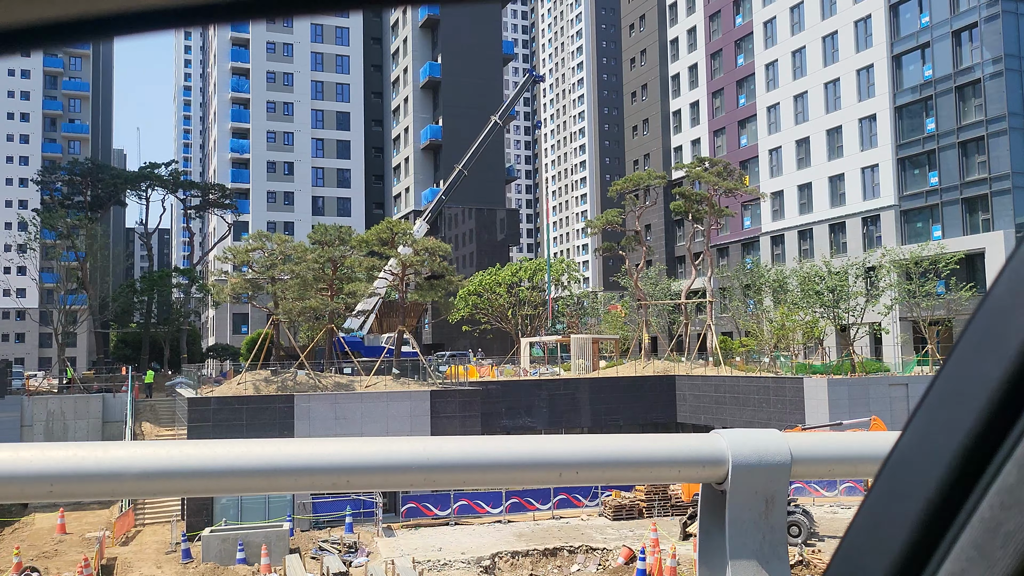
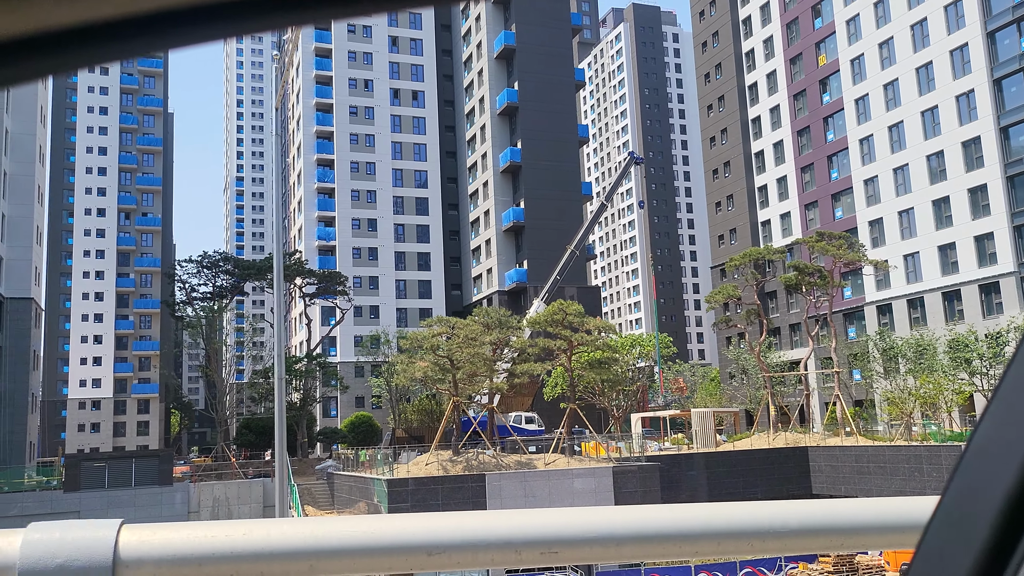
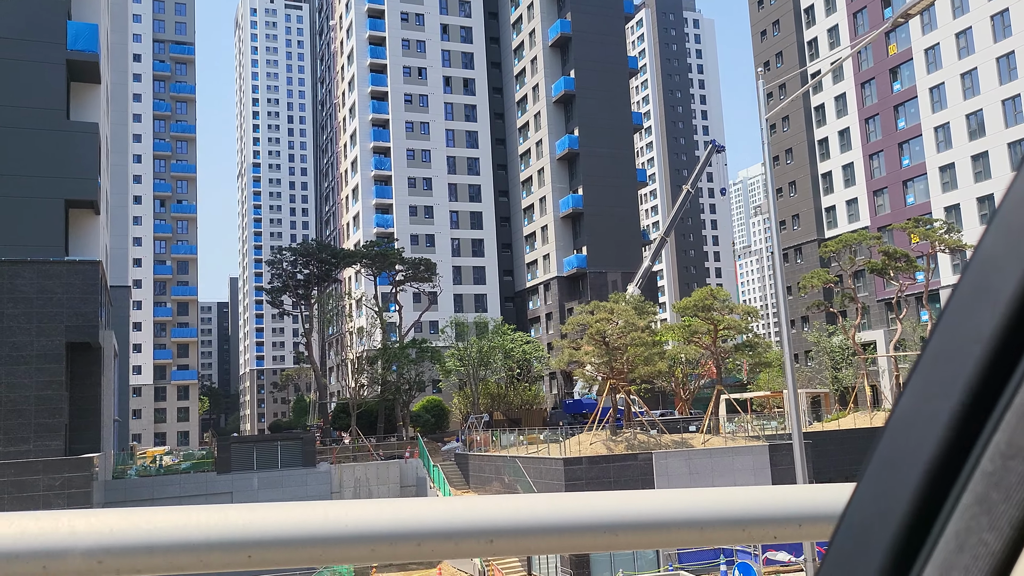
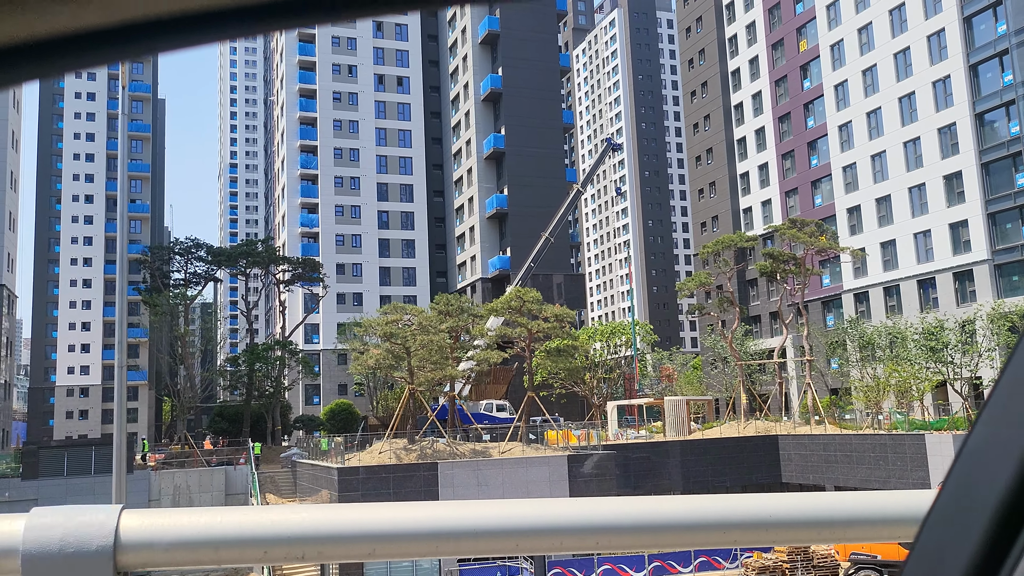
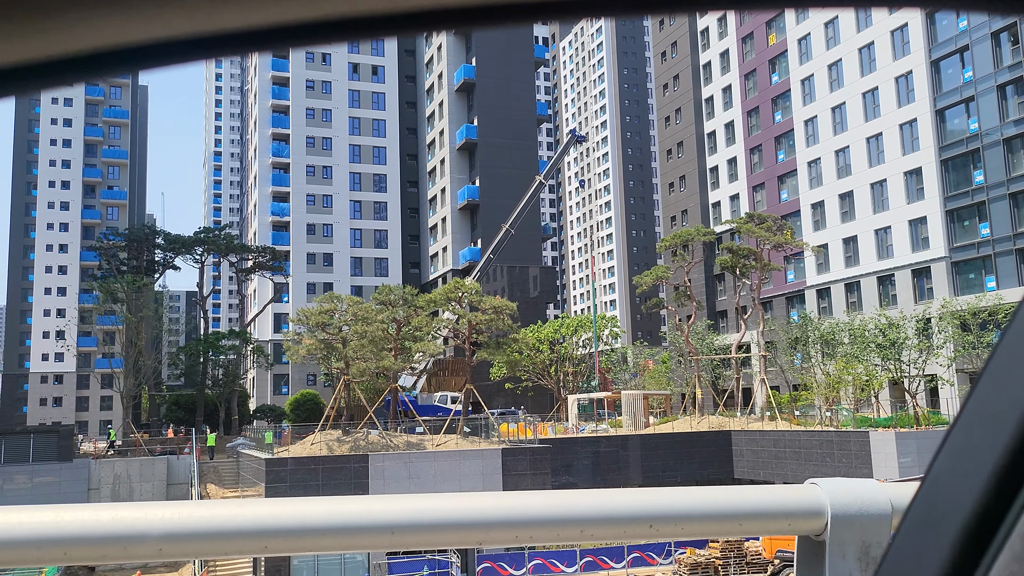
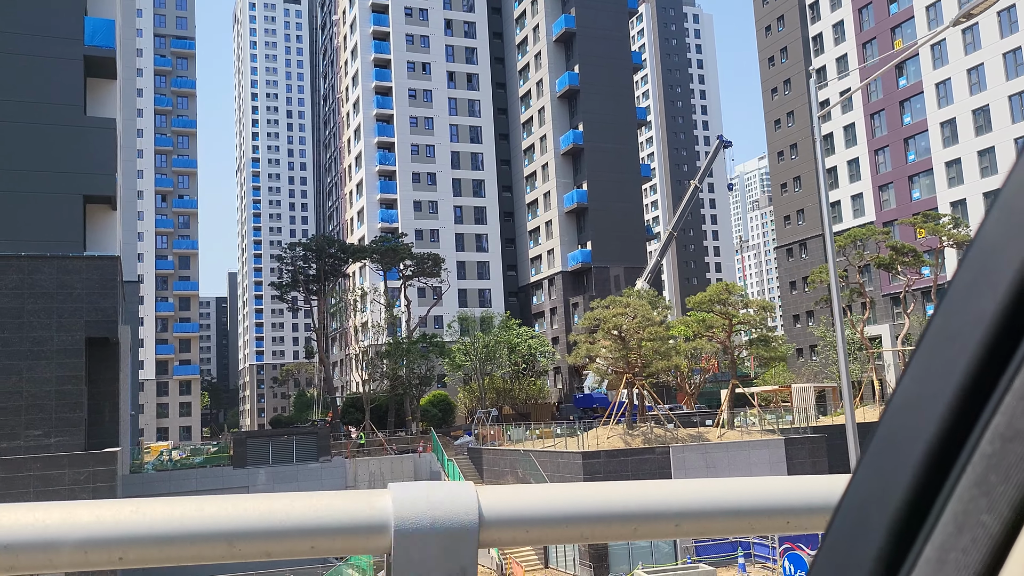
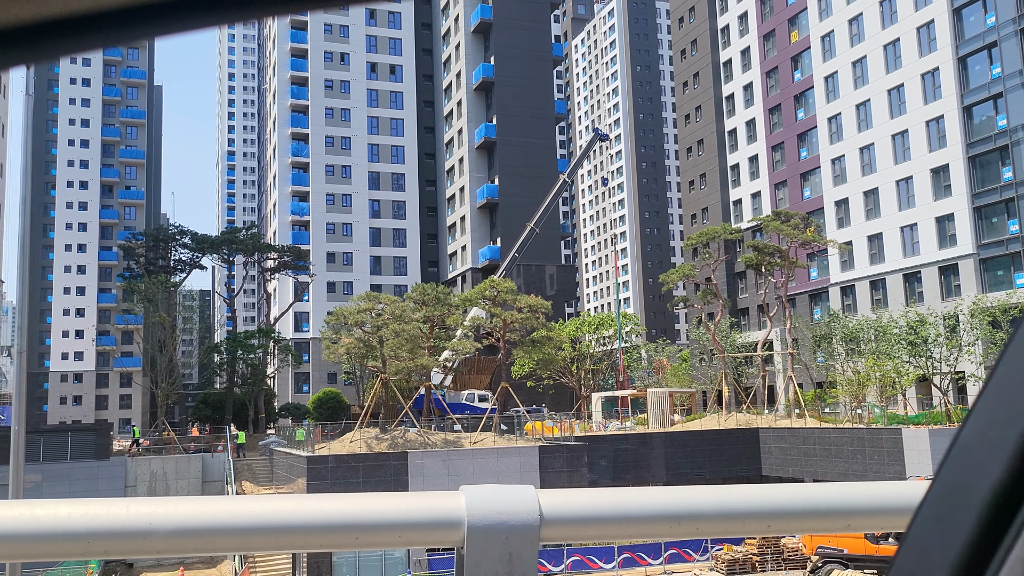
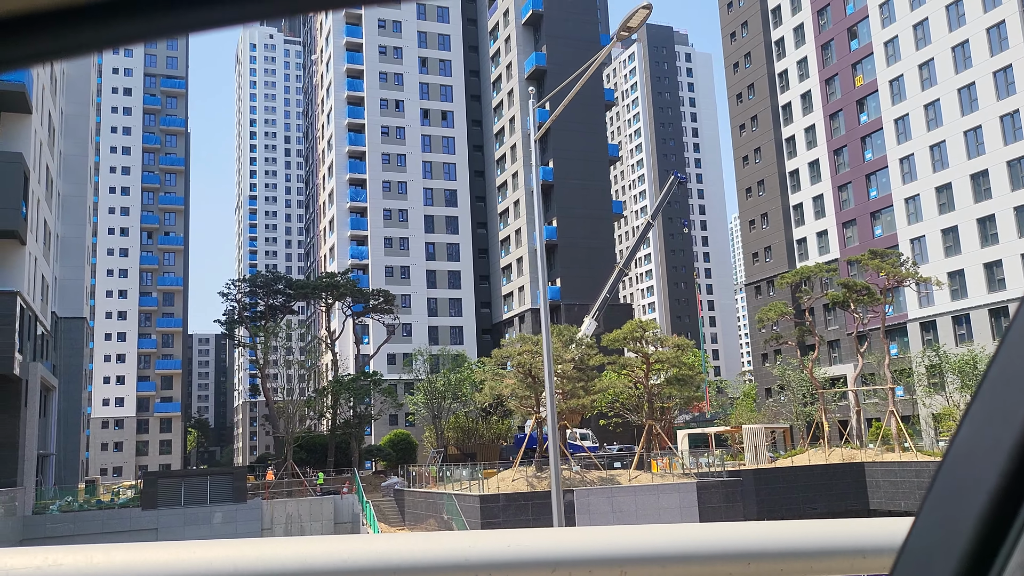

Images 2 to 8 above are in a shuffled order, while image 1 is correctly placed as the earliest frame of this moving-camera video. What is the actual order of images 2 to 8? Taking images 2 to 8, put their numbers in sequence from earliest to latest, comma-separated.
5, 7, 4, 2, 8, 3, 6
